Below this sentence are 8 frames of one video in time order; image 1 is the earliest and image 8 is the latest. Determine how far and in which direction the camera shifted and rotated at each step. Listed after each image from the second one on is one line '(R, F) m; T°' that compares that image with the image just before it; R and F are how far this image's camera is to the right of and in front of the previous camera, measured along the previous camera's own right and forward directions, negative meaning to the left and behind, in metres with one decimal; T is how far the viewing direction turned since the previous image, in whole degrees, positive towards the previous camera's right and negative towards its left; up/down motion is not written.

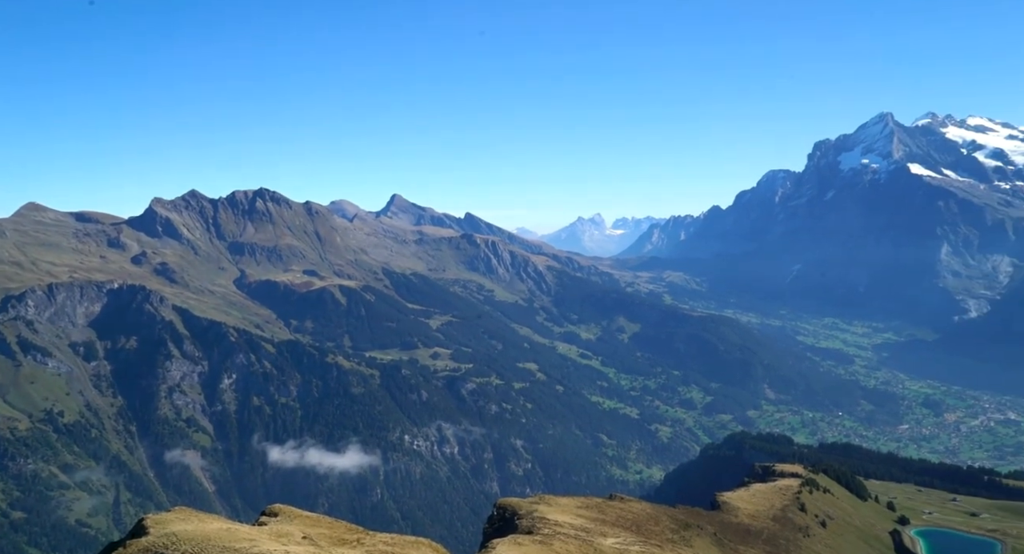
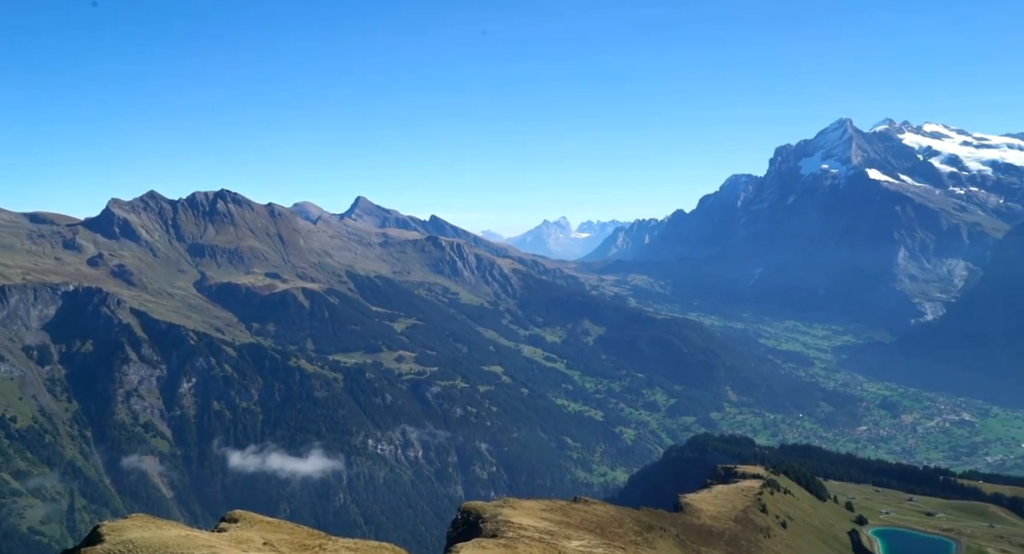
(+1.6, -0.2) m; +2°
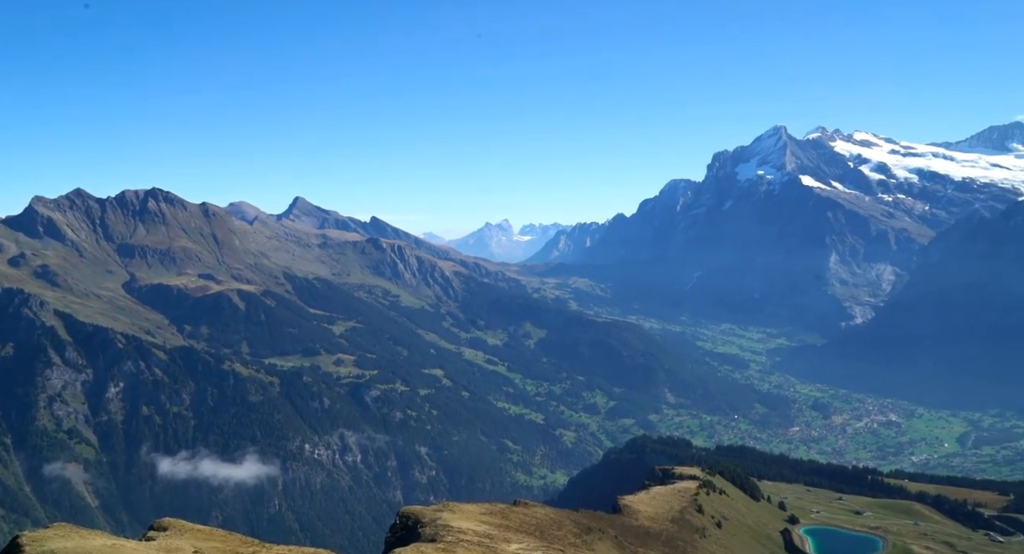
(+2.8, +1.0) m; +3°
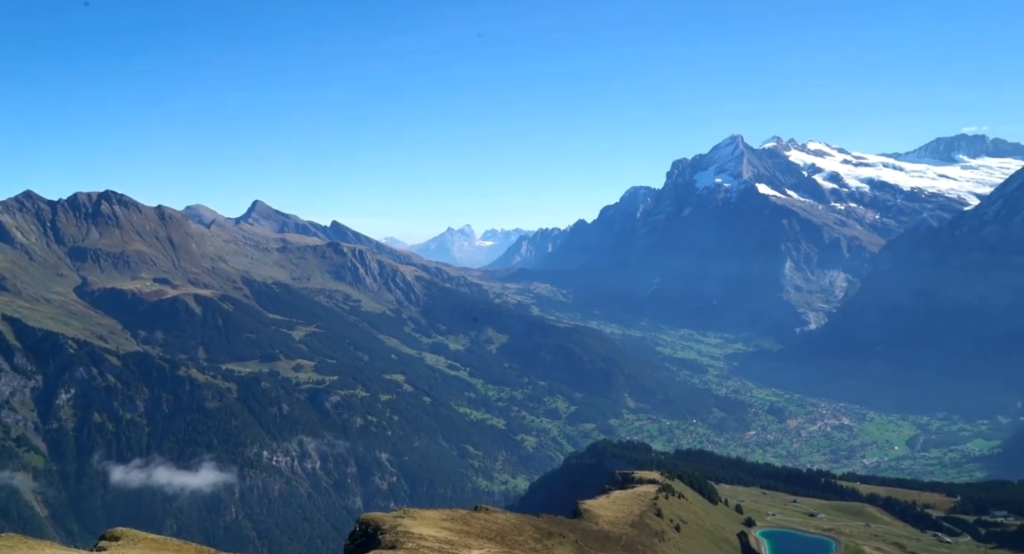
(+2.2, -0.4) m; +2°
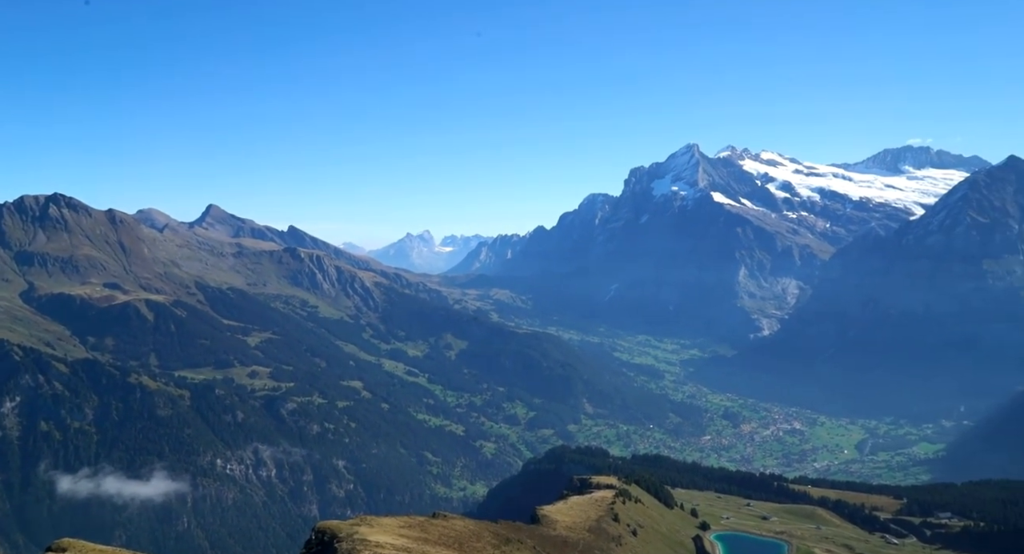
(+2.0, -0.2) m; +2°
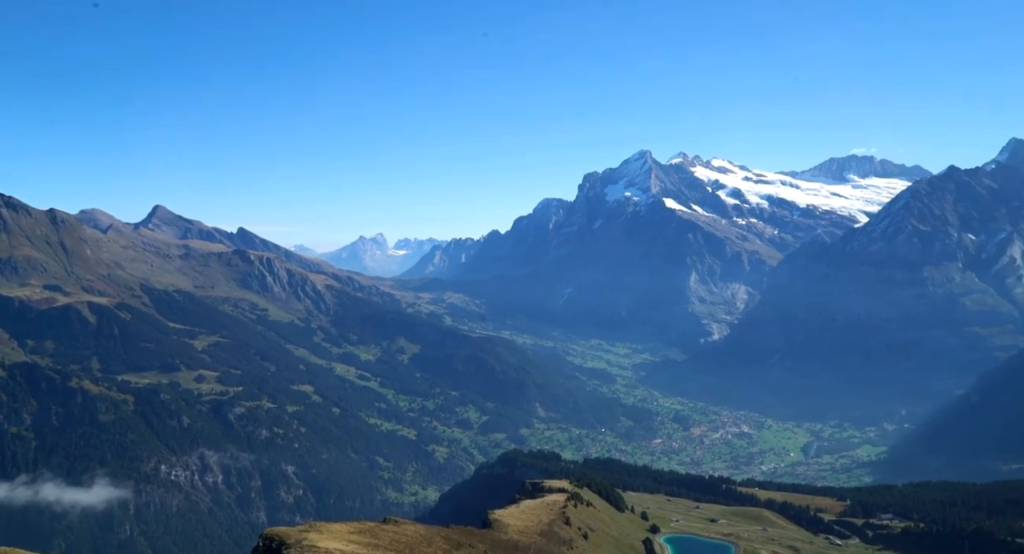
(+1.7, +1.0) m; +3°
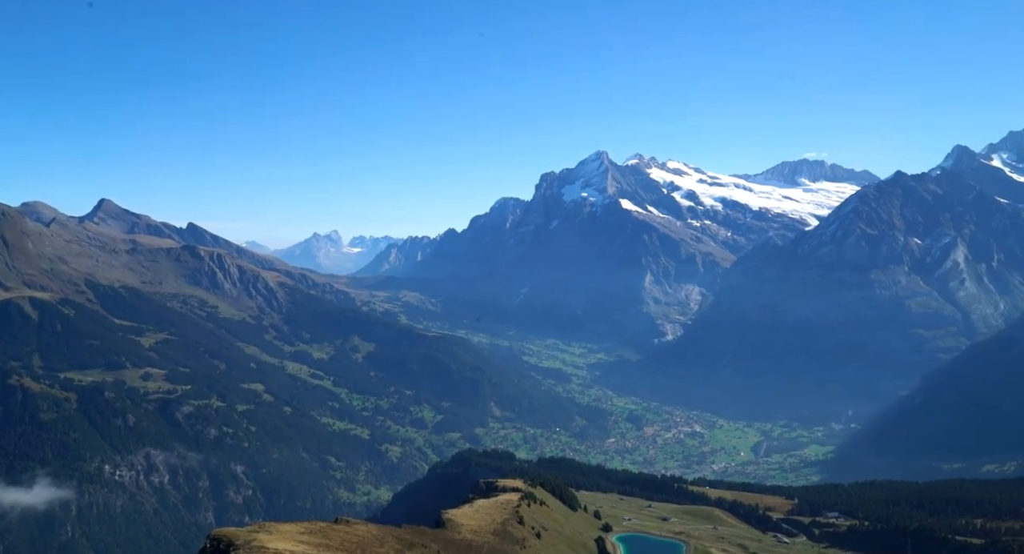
(+1.4, +2.4) m; +2°
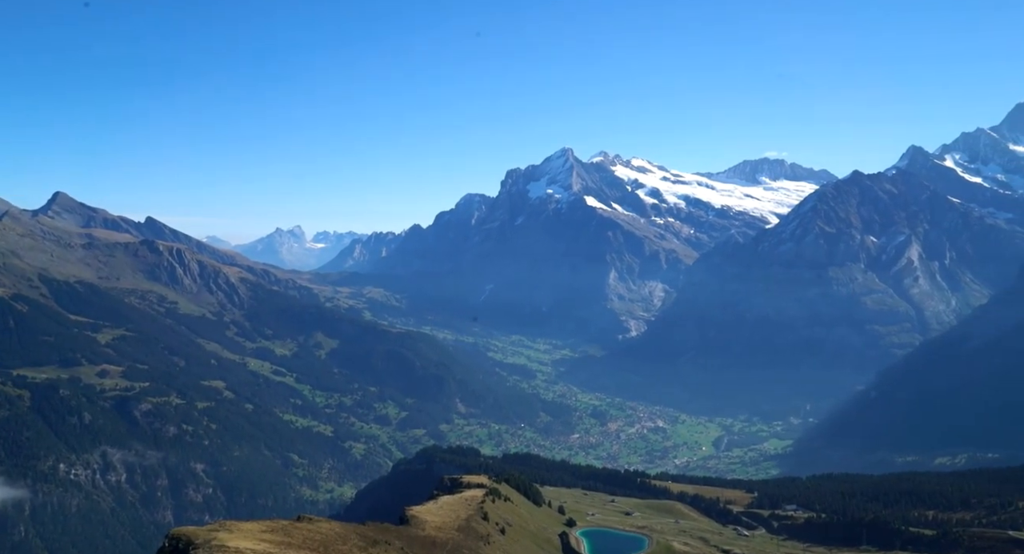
(+1.4, +1.8) m; +2°
